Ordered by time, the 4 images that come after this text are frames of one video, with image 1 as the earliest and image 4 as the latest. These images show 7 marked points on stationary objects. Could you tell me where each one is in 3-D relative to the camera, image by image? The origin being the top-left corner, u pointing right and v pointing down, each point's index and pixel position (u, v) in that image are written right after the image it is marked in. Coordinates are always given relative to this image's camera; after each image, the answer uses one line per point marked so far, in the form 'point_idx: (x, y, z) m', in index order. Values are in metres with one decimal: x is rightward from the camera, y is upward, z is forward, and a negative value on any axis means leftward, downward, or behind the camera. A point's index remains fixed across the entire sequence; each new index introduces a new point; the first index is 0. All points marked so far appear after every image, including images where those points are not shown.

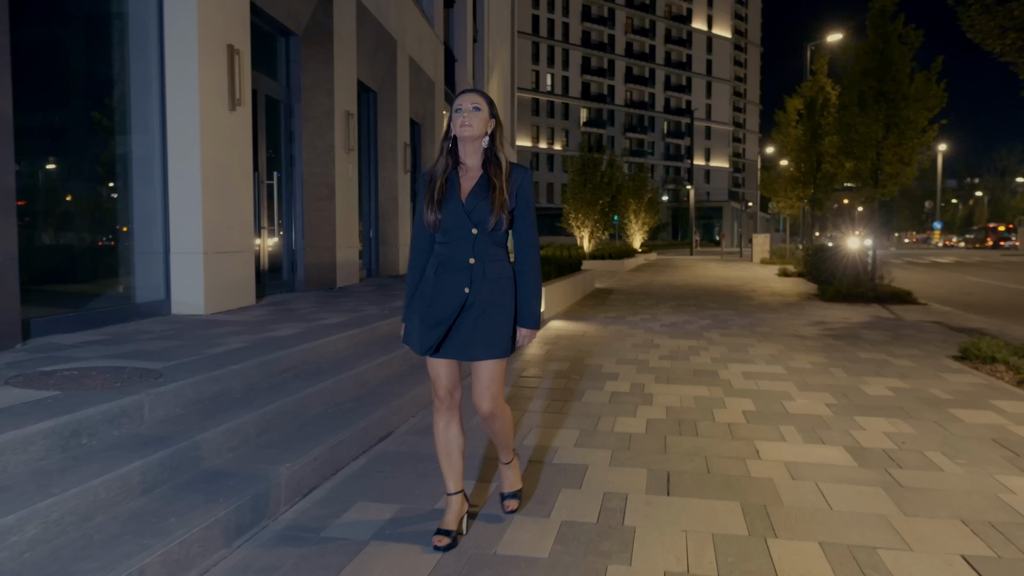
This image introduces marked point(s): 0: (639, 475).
0: (+0.7, -1.0, +4.3) m
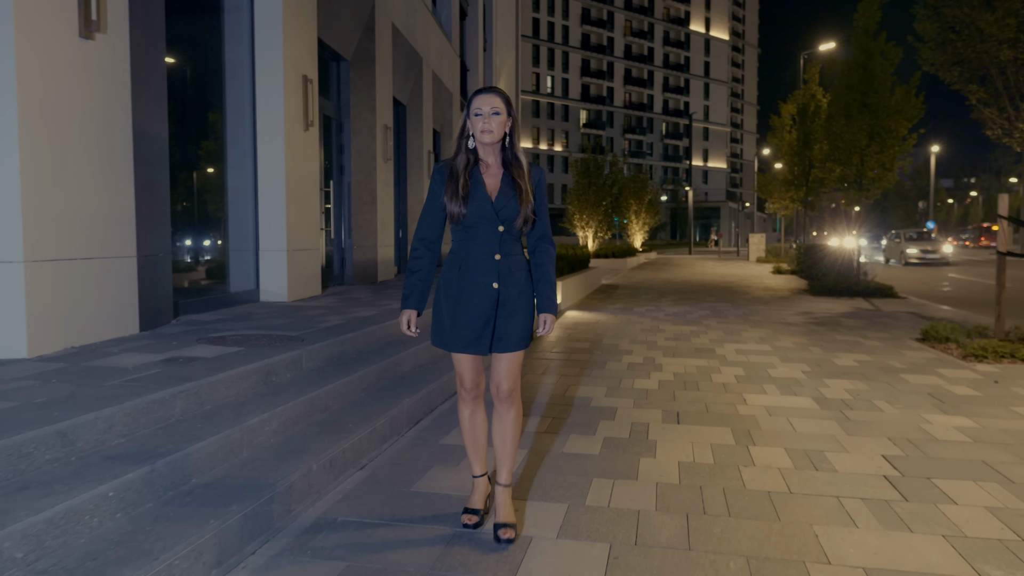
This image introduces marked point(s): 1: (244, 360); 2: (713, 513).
0: (+1.1, -0.9, +5.8) m
1: (-1.7, -0.4, +4.9) m
2: (+0.9, -1.0, +3.7) m
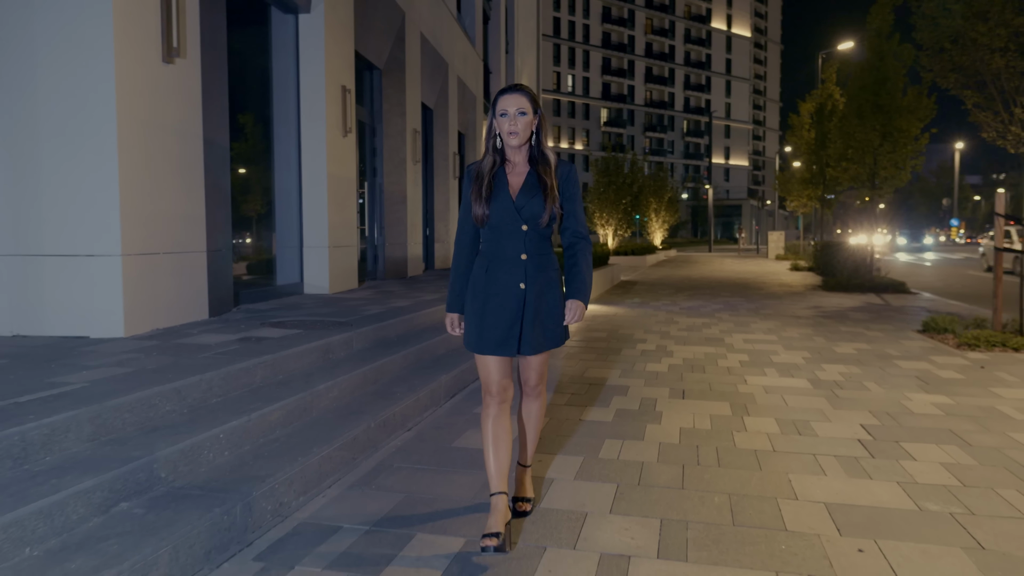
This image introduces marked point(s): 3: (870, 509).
0: (+1.2, -0.8, +6.4) m
1: (-1.5, -0.4, +5.6) m
2: (+1.1, -1.0, +4.4) m
3: (+1.7, -1.0, +3.7) m
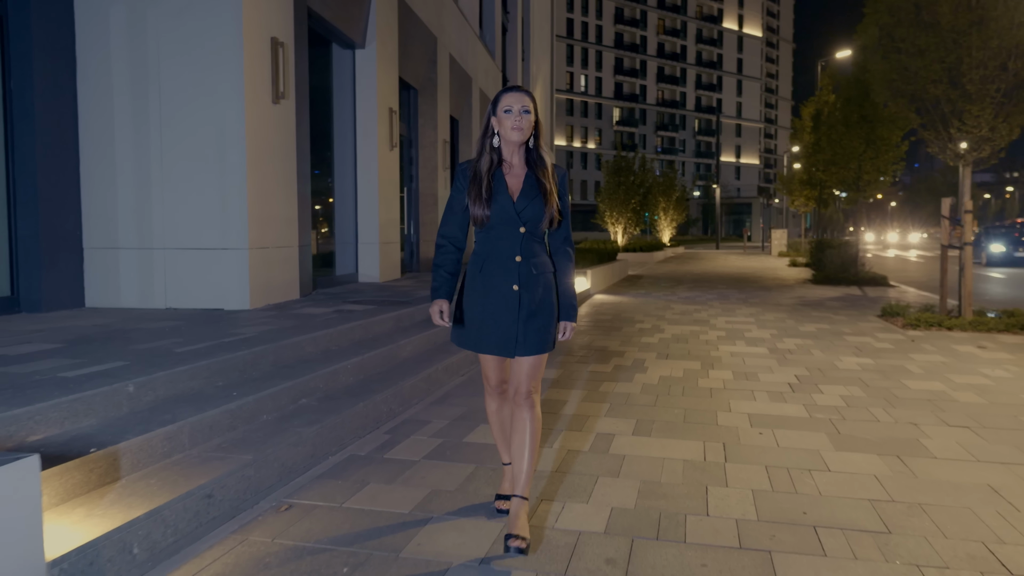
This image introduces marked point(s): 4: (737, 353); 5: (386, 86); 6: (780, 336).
0: (+1.5, -0.7, +8.3) m
1: (-1.3, -0.2, +7.6) m
2: (+1.3, -0.8, +6.2) m
3: (+1.9, -0.9, +5.5) m
4: (+2.4, -0.7, +8.4) m
5: (-1.9, +3.0, +11.7) m
6: (+3.3, -0.6, +9.8) m
